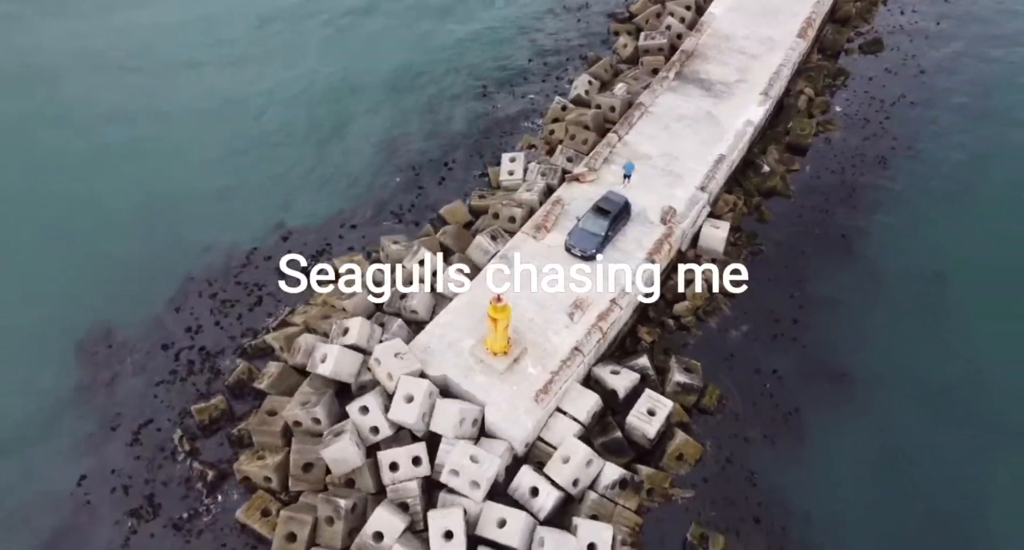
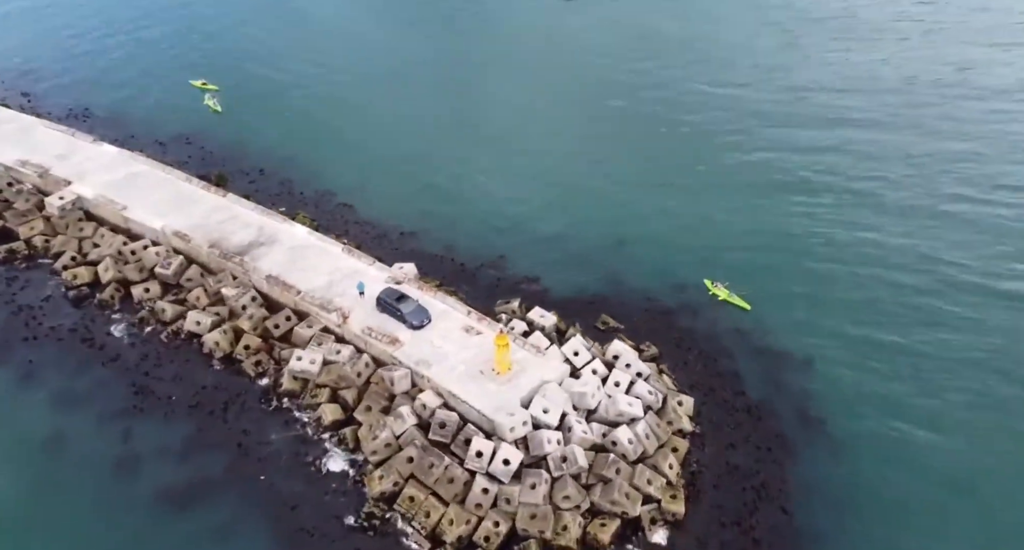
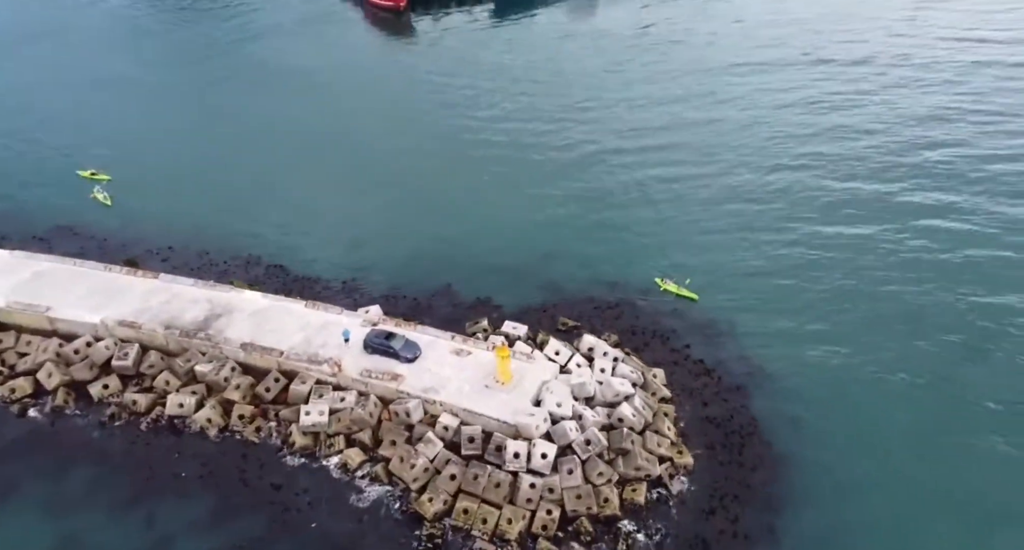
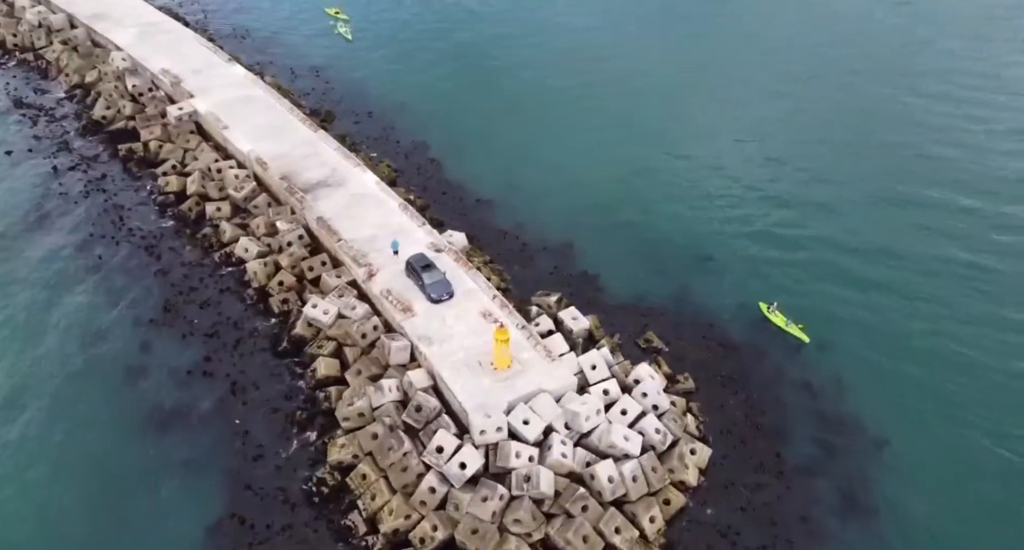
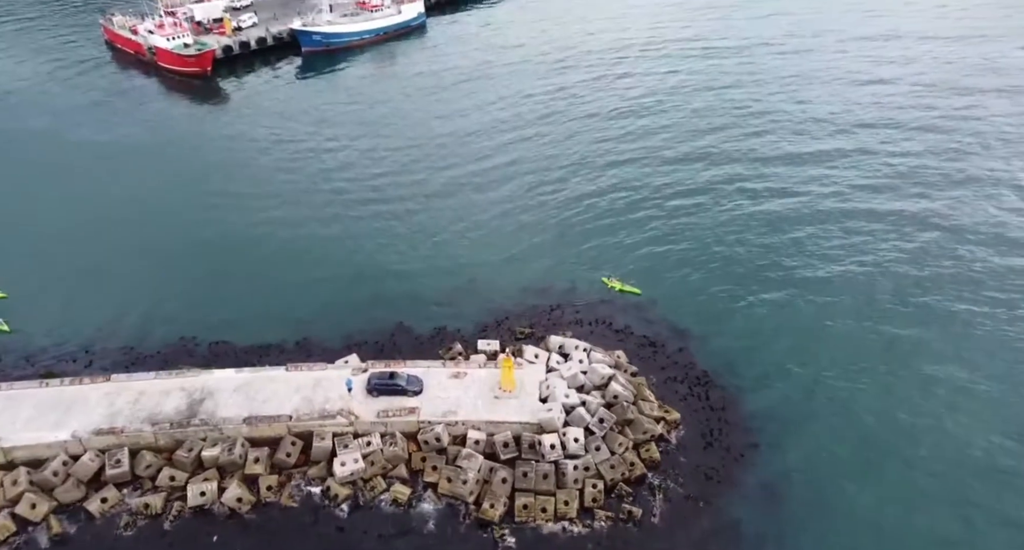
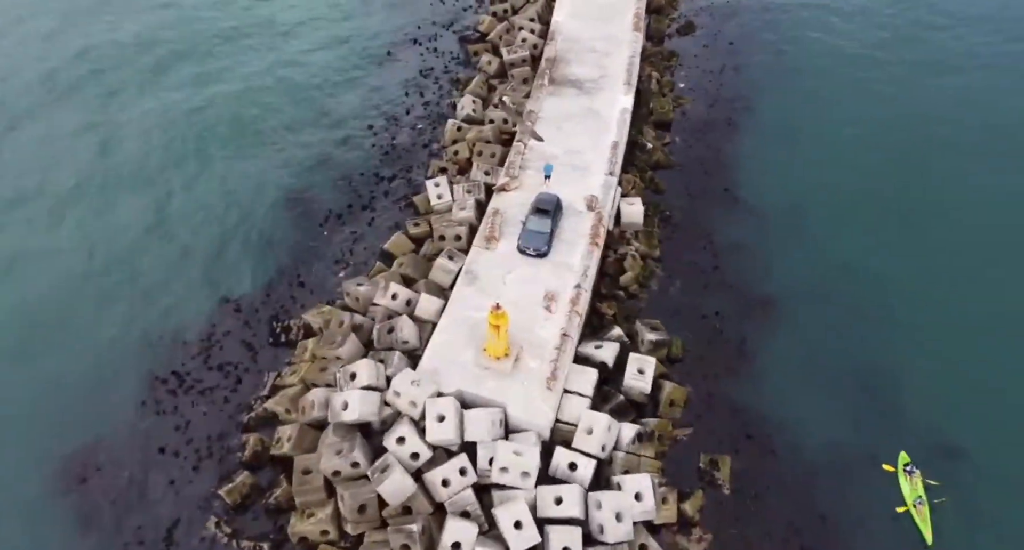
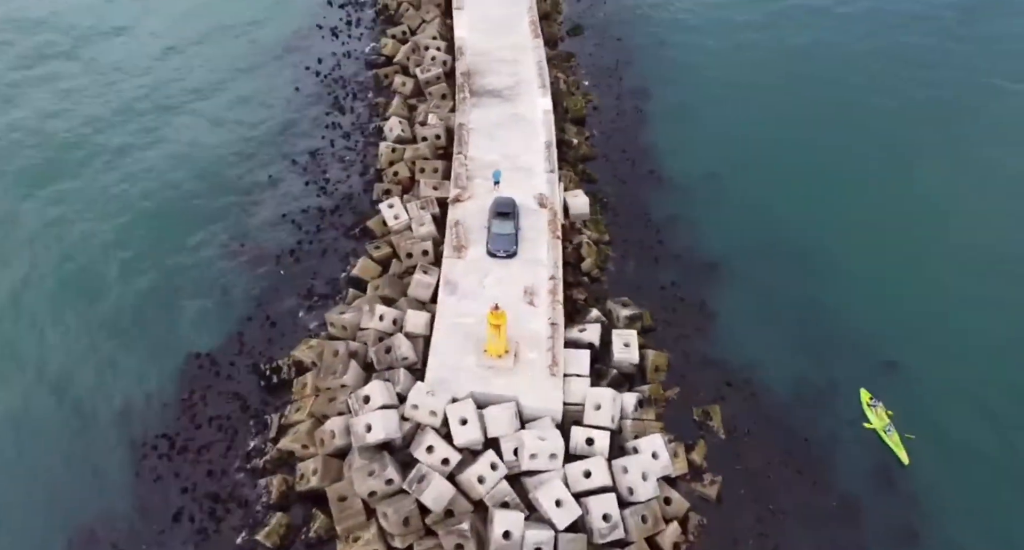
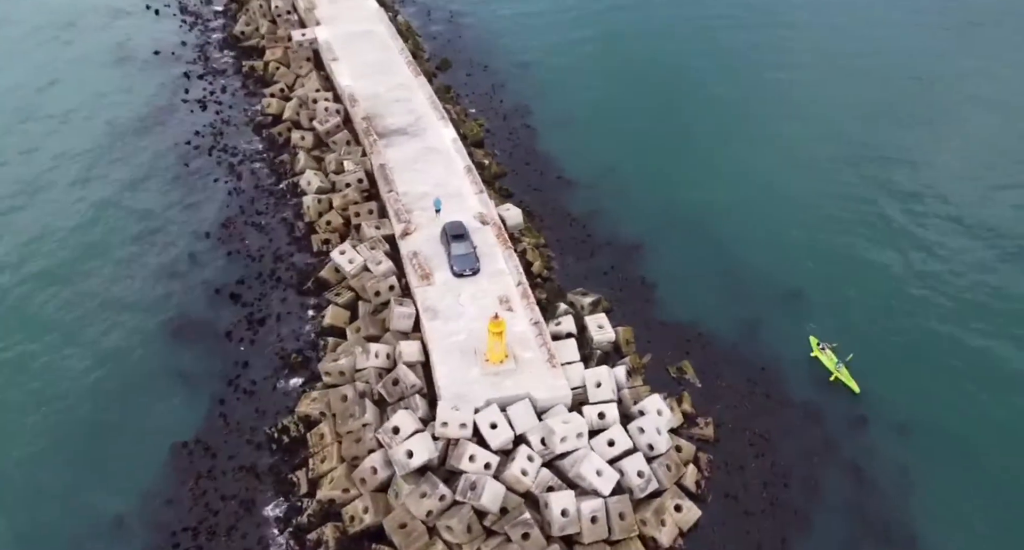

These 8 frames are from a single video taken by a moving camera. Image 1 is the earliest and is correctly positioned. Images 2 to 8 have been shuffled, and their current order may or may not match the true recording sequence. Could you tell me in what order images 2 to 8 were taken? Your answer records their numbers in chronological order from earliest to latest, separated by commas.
6, 7, 8, 4, 2, 3, 5
